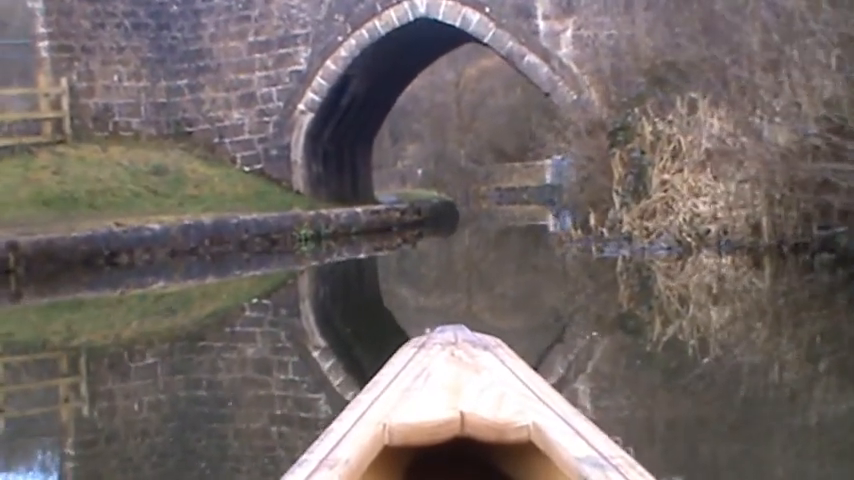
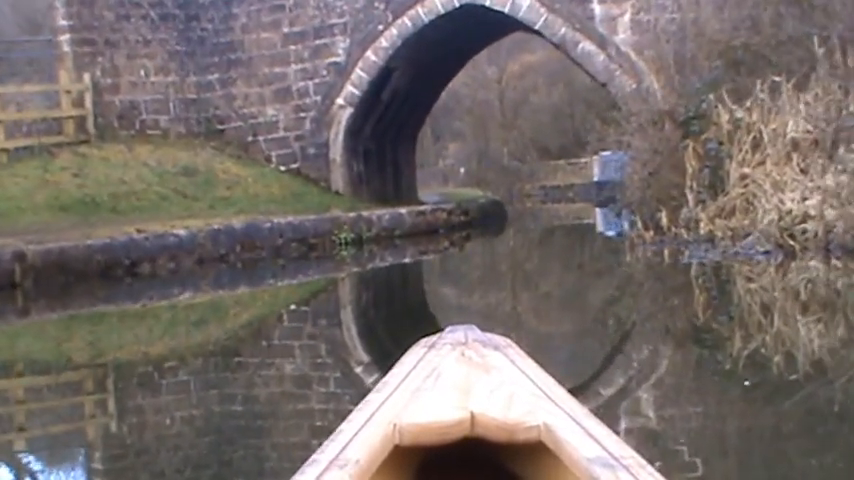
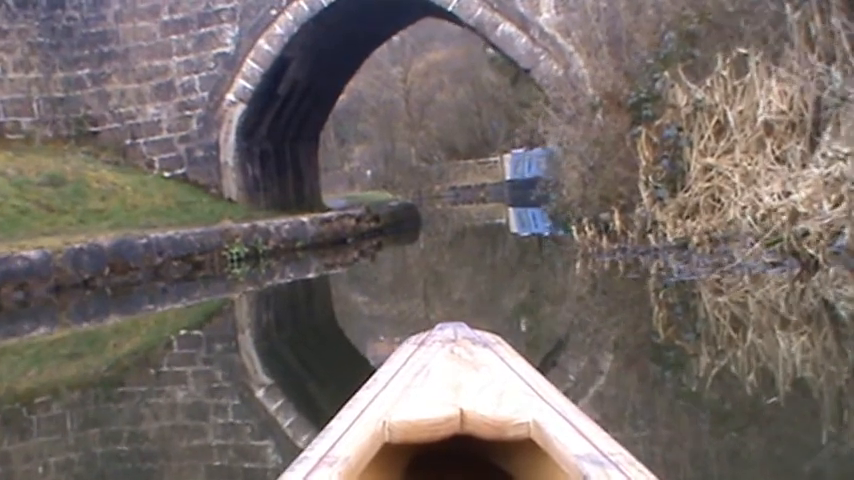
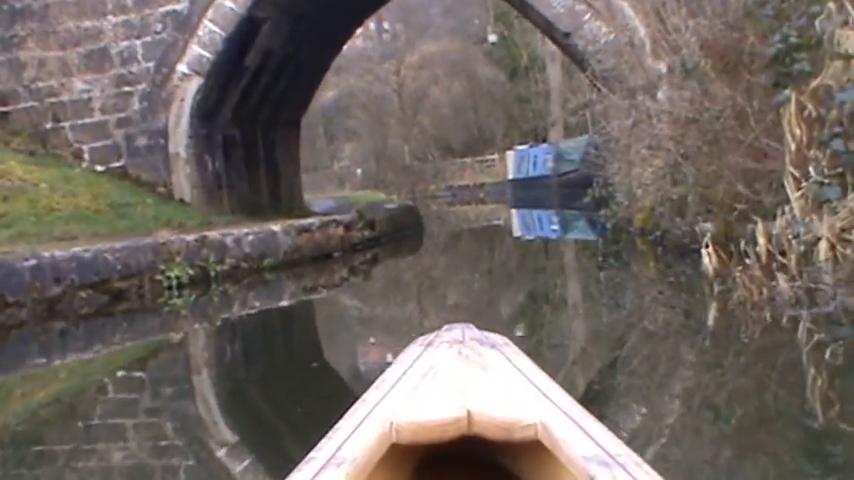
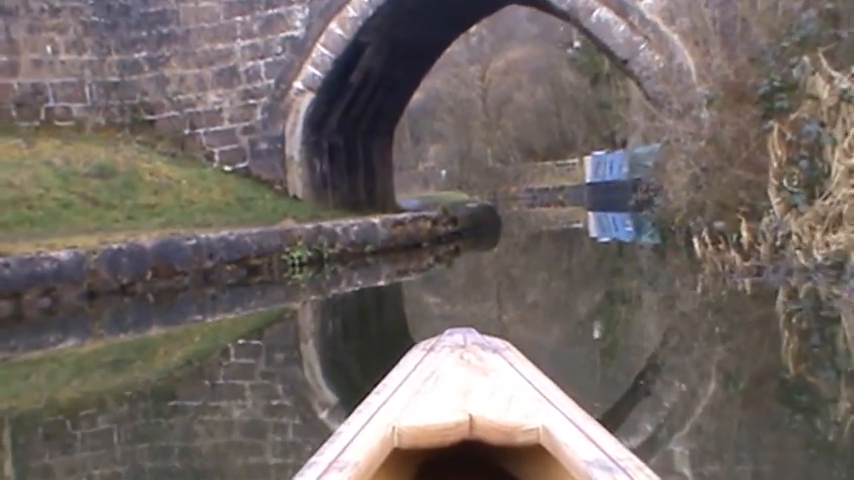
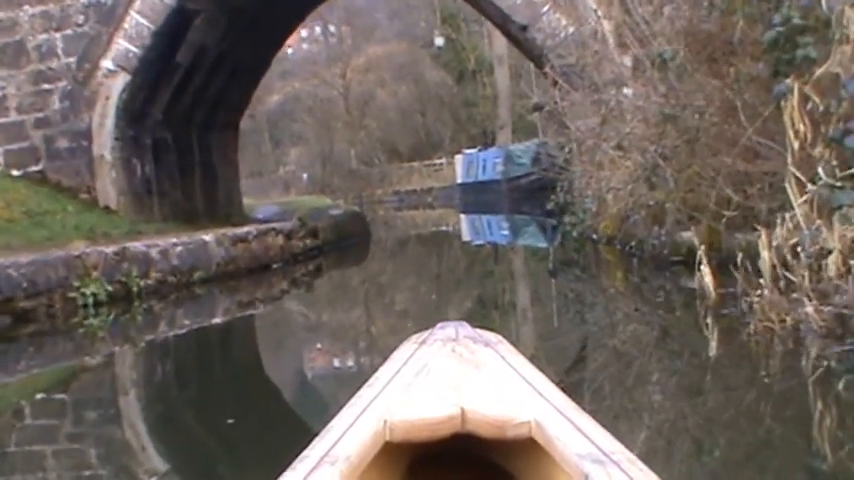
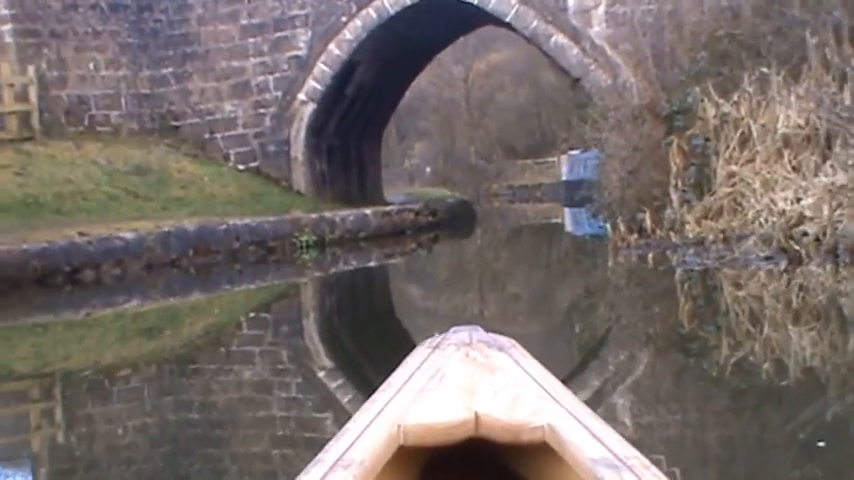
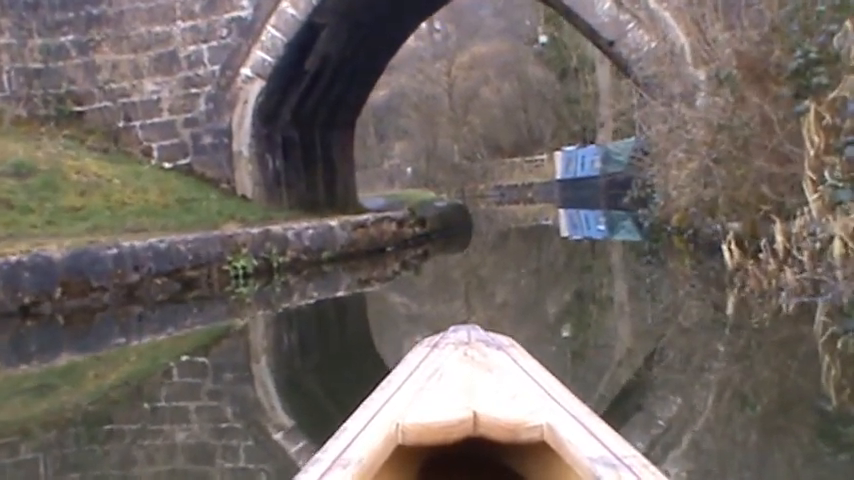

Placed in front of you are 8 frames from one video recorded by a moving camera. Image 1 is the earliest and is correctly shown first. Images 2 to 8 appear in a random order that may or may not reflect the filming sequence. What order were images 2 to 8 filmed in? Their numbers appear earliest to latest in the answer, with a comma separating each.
2, 7, 3, 5, 8, 4, 6
